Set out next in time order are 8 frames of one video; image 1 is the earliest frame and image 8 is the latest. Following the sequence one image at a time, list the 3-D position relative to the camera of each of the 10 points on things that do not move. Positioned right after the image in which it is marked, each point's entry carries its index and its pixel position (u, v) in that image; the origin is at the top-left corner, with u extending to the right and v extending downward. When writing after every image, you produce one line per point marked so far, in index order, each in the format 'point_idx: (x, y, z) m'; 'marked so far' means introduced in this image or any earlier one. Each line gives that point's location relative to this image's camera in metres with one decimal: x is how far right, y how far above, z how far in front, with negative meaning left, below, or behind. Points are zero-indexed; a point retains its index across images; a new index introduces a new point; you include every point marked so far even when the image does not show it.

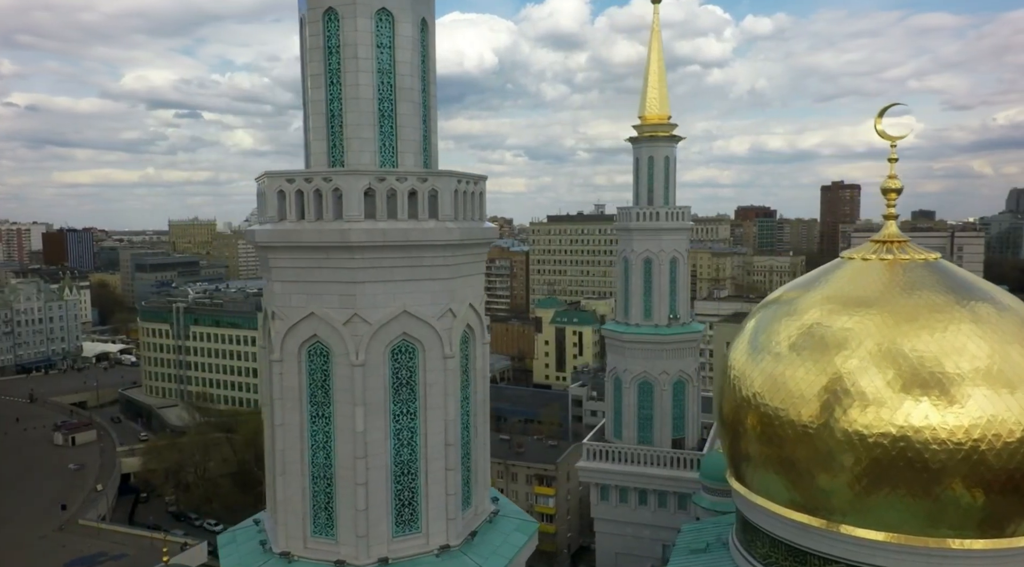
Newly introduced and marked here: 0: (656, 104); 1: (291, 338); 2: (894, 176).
0: (+2.3, +2.9, +12.8) m
1: (-1.4, -0.3, +5.0) m
2: (+4.0, +1.1, +8.4) m
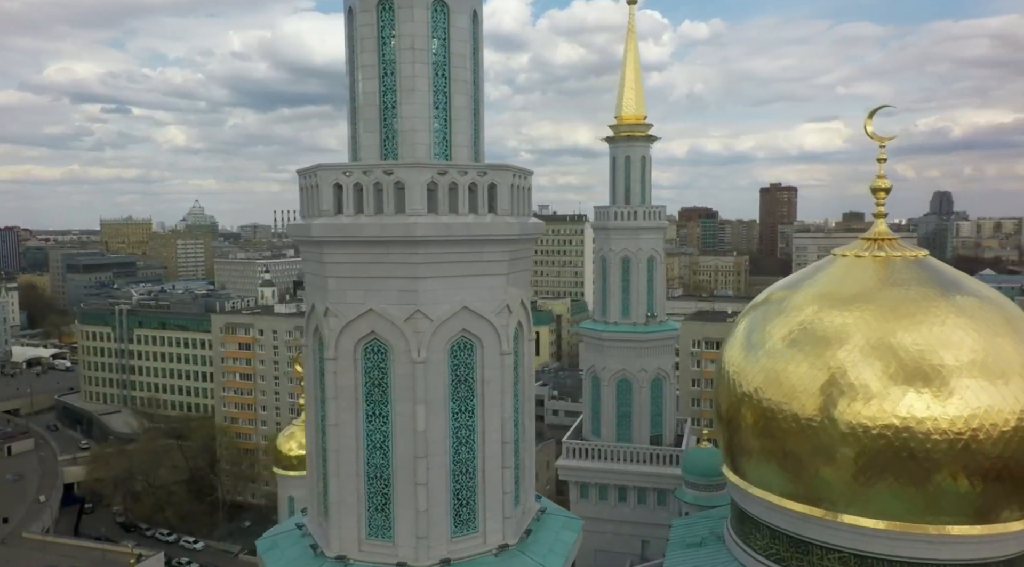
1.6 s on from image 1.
0: (+1.9, +2.9, +12.9) m
1: (-1.0, -0.3, +4.9) m
2: (+4.0, +1.2, +8.7) m
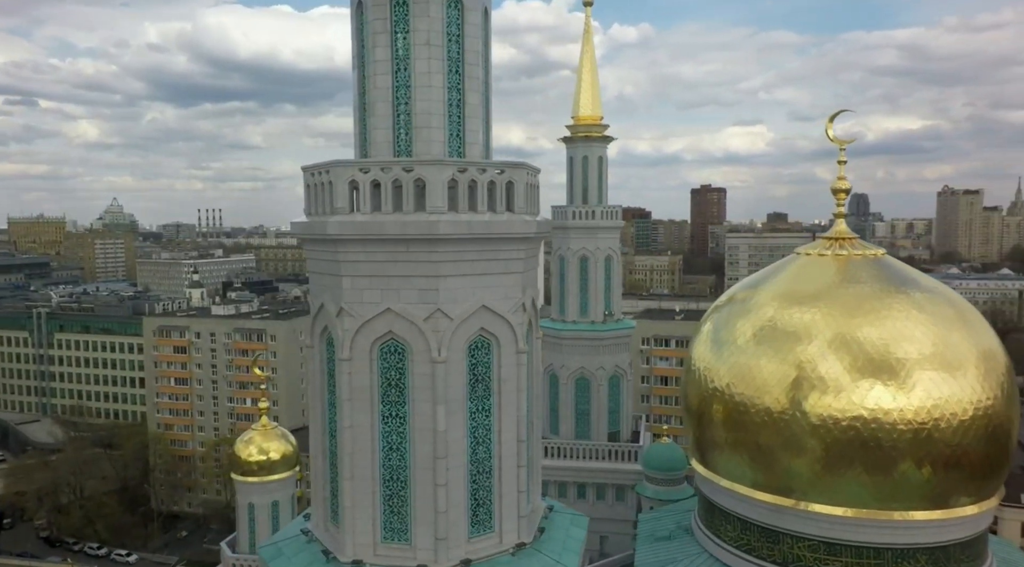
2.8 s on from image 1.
0: (+1.3, +2.9, +13.1) m
1: (-0.9, -0.3, +4.8) m
2: (+3.8, +1.2, +9.1) m
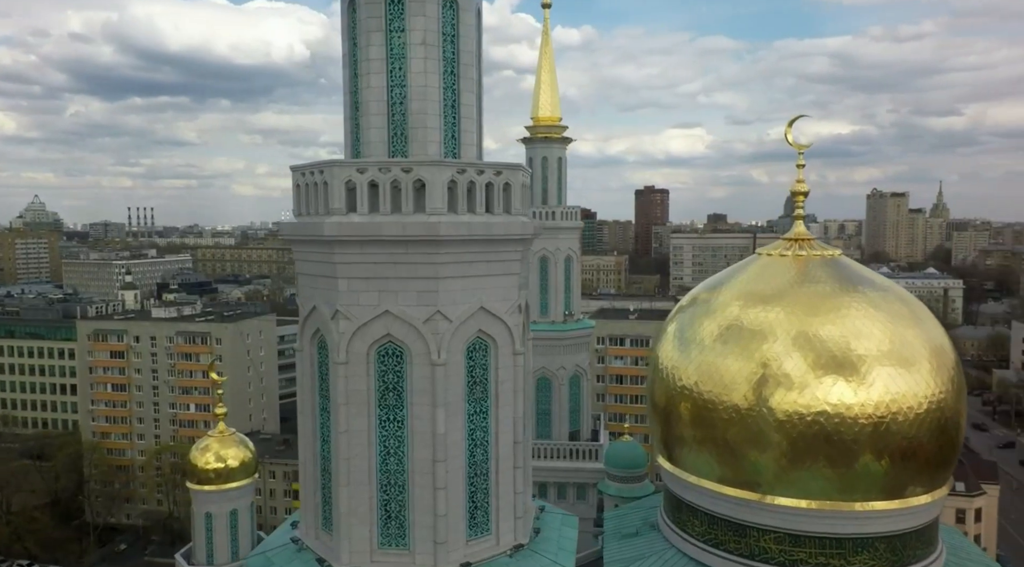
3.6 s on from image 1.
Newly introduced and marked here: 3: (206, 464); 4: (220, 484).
0: (+0.6, +2.9, +13.2) m
1: (-0.9, -0.3, +4.7) m
2: (+3.4, +1.2, +9.4) m
3: (-3.9, -2.3, +10.3) m
4: (-3.8, -2.6, +10.3) m
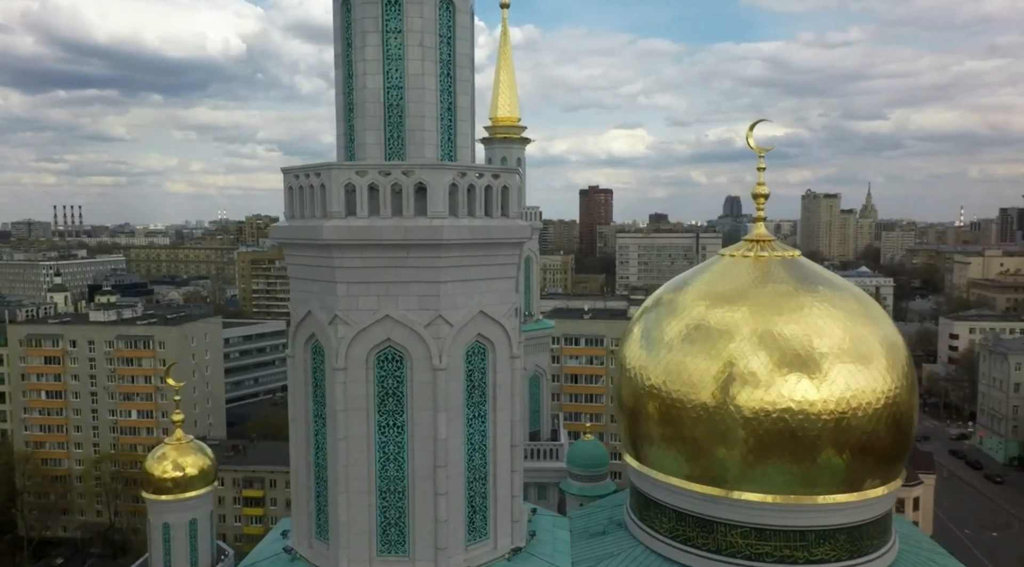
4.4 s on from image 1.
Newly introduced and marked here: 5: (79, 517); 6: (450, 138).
0: (-0.1, +2.9, +13.2) m
1: (-0.9, -0.3, +4.6) m
2: (+3.0, +1.2, +9.6) m
3: (-4.3, -2.3, +10.0) m
4: (-4.2, -2.6, +10.0) m
5: (-10.1, -5.5, +18.8) m
6: (-0.4, +0.9, +5.0) m
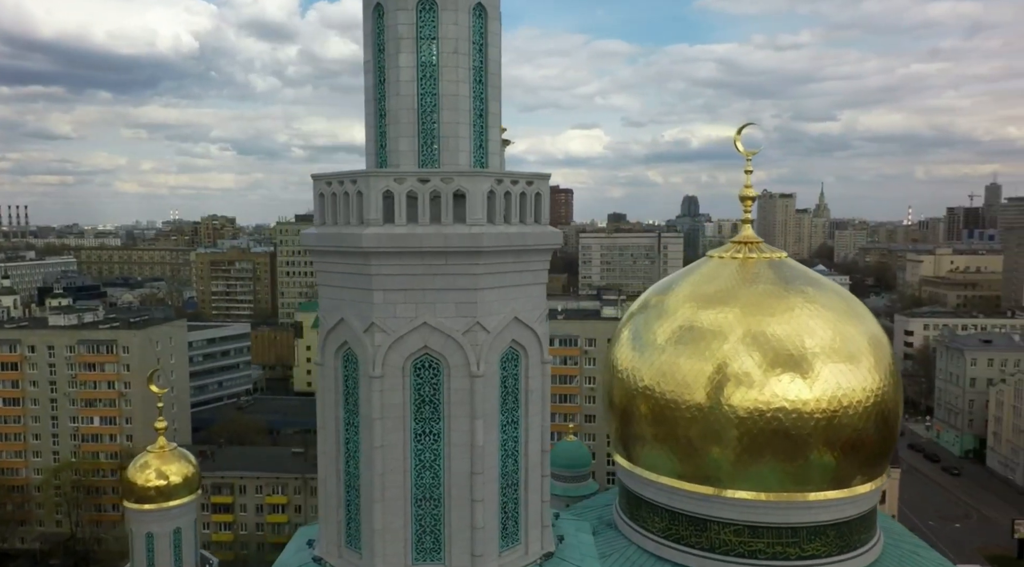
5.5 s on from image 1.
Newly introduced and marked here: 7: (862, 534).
0: (-0.4, +2.9, +13.2) m
1: (-0.7, -0.4, +4.6) m
2: (+2.9, +1.2, +9.8) m
3: (-4.4, -2.4, +9.7) m
4: (-4.3, -2.7, +9.8) m
5: (-10.8, -5.5, +18.2) m
6: (-0.2, +0.9, +5.0) m
7: (+3.7, -2.7, +8.6) m
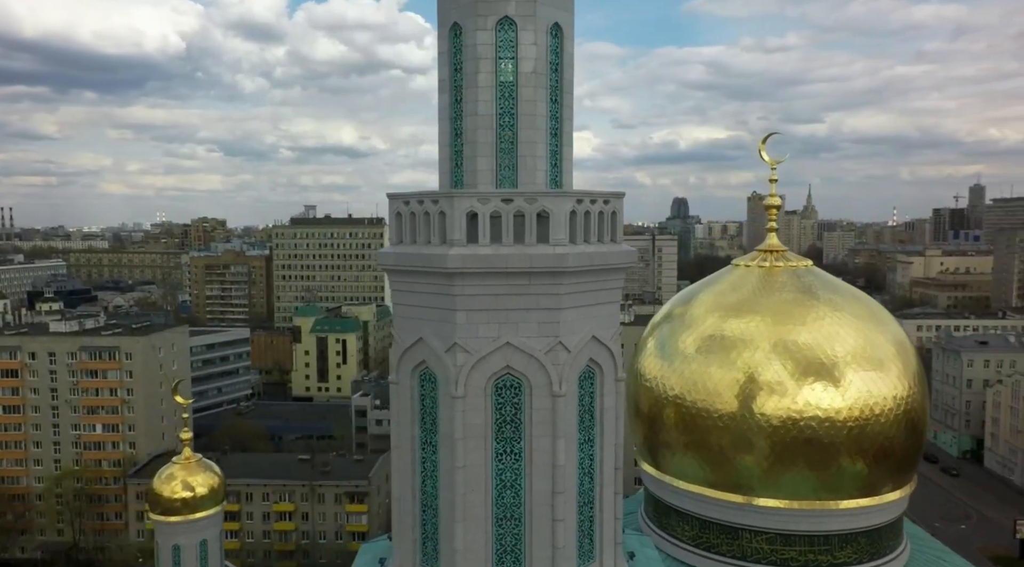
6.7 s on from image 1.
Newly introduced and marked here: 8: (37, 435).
0: (-0.1, +2.8, +13.2) m
1: (-0.2, -0.5, +4.6) m
2: (+3.3, +1.1, +9.9) m
3: (-4.1, -2.5, +9.7) m
4: (-3.9, -2.8, +9.7) m
5: (-10.6, -5.7, +18.0) m
6: (+0.3, +0.7, +5.0) m
7: (+4.1, -2.8, +8.7) m
8: (-10.7, -3.4, +18.0) m
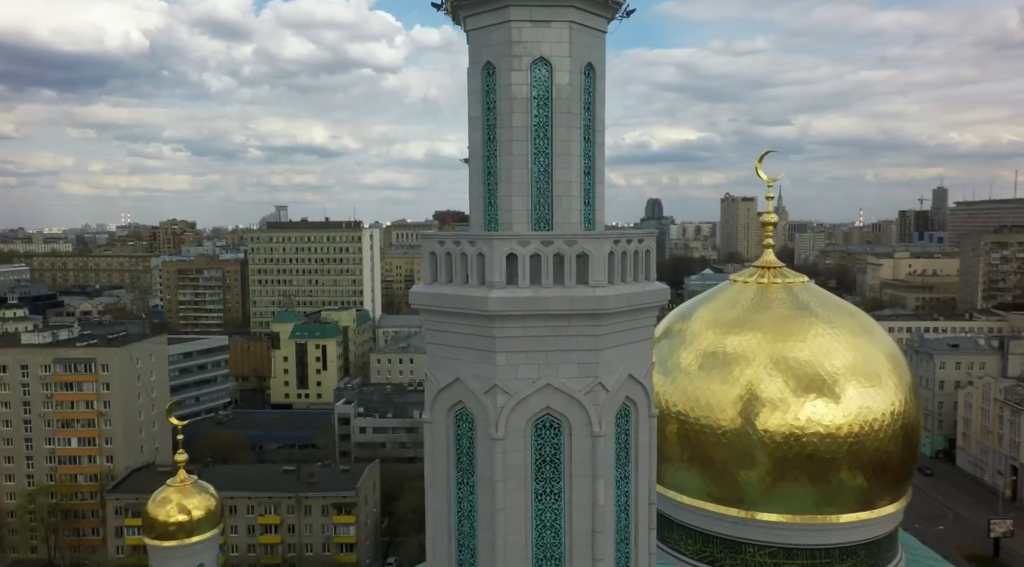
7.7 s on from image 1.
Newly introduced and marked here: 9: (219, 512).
0: (-0.3, +2.6, +13.1) m
1: (0.0, -0.7, +4.6) m
2: (+3.3, +0.9, +10.0) m
3: (-4.0, -2.8, +9.5) m
4: (-3.9, -3.0, +9.5) m
5: (-10.9, -5.9, +17.5) m
6: (+0.5, +0.5, +5.0) m
7: (+4.2, -3.0, +8.9) m
8: (-11.0, -3.6, +17.6) m
9: (-3.6, -2.8, +9.9) m
